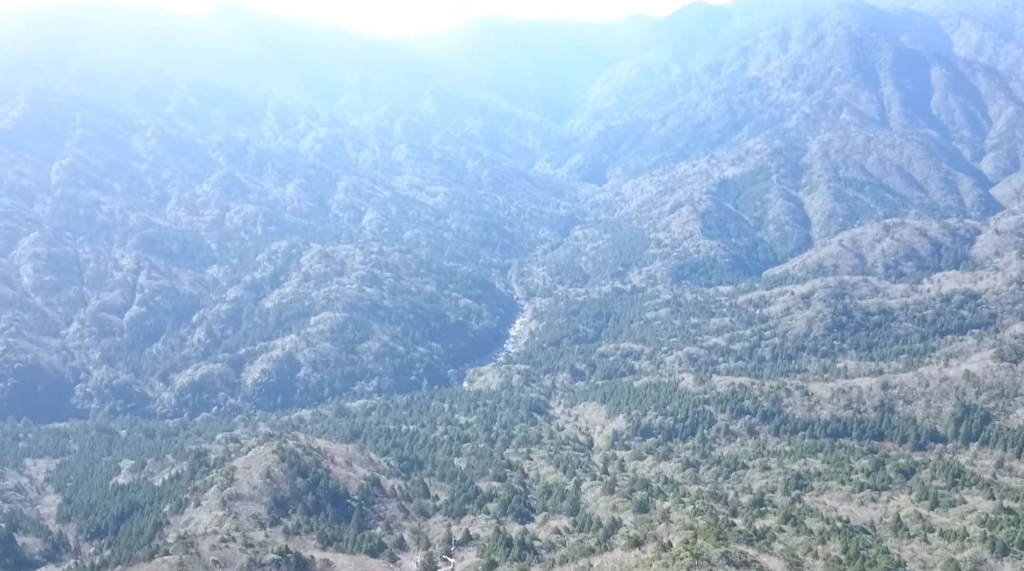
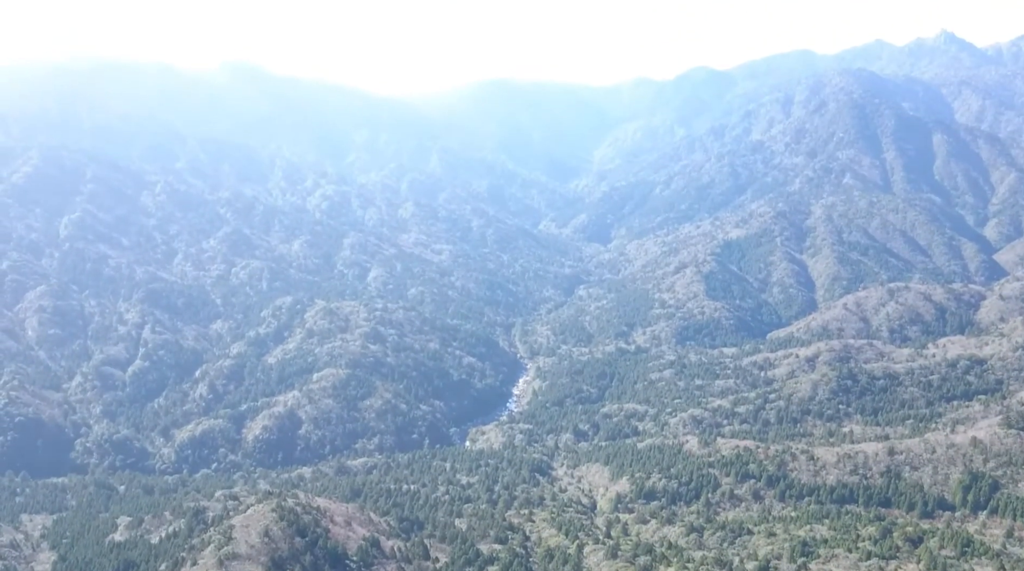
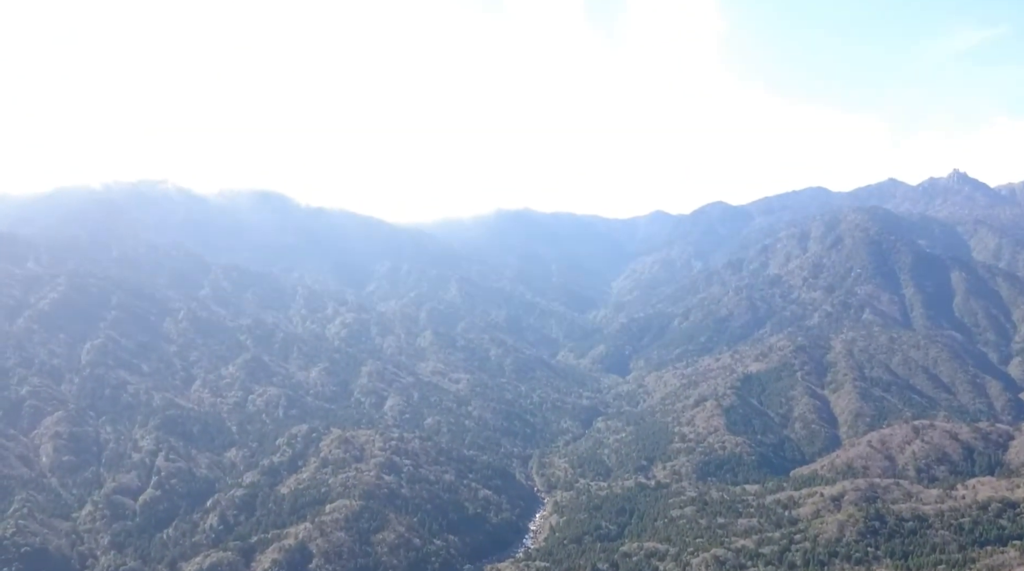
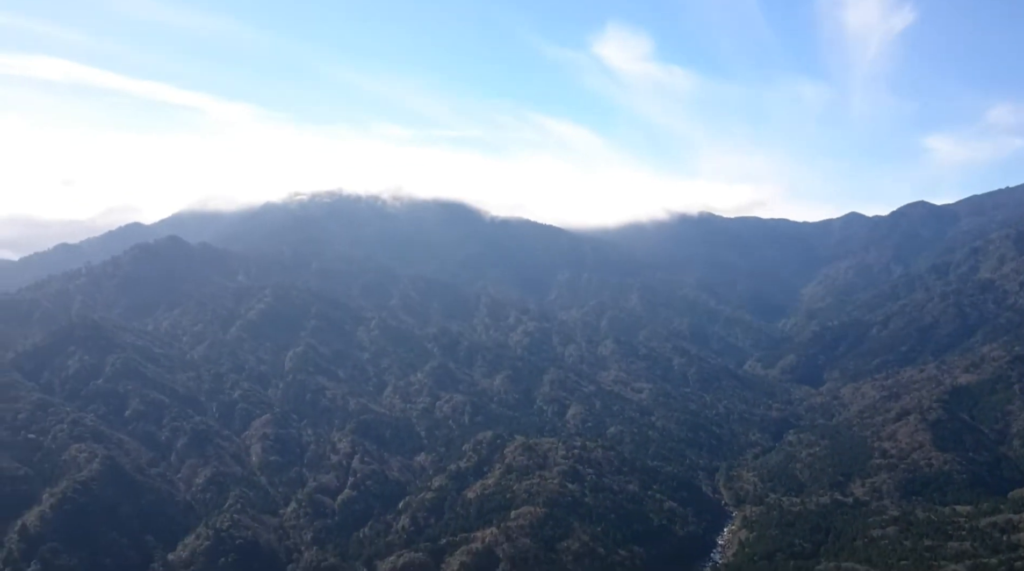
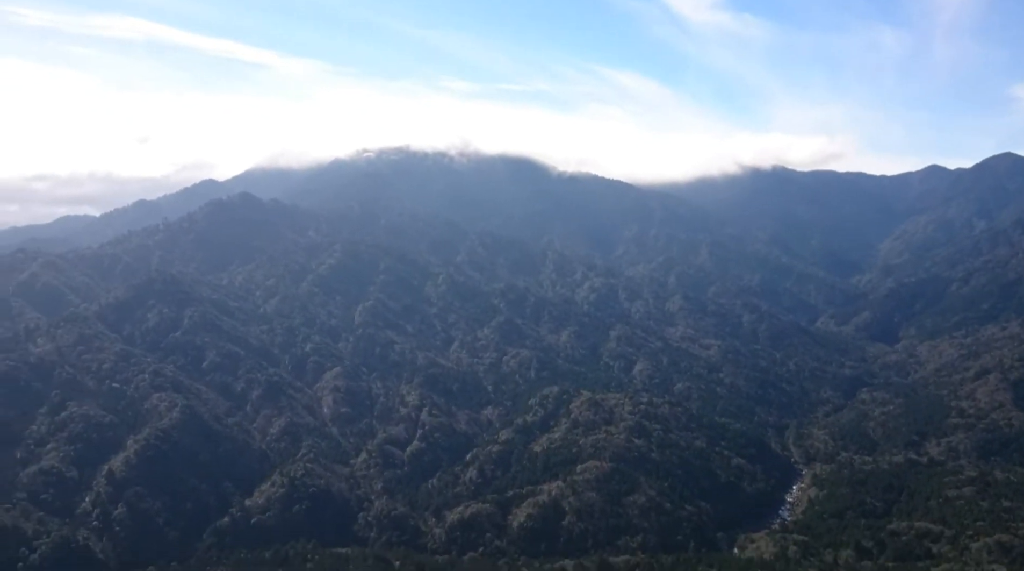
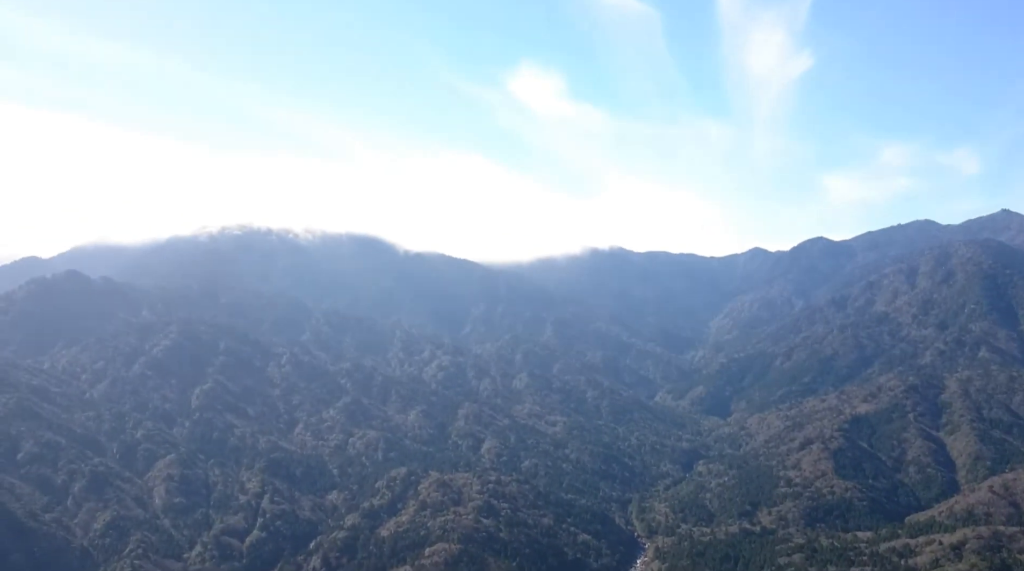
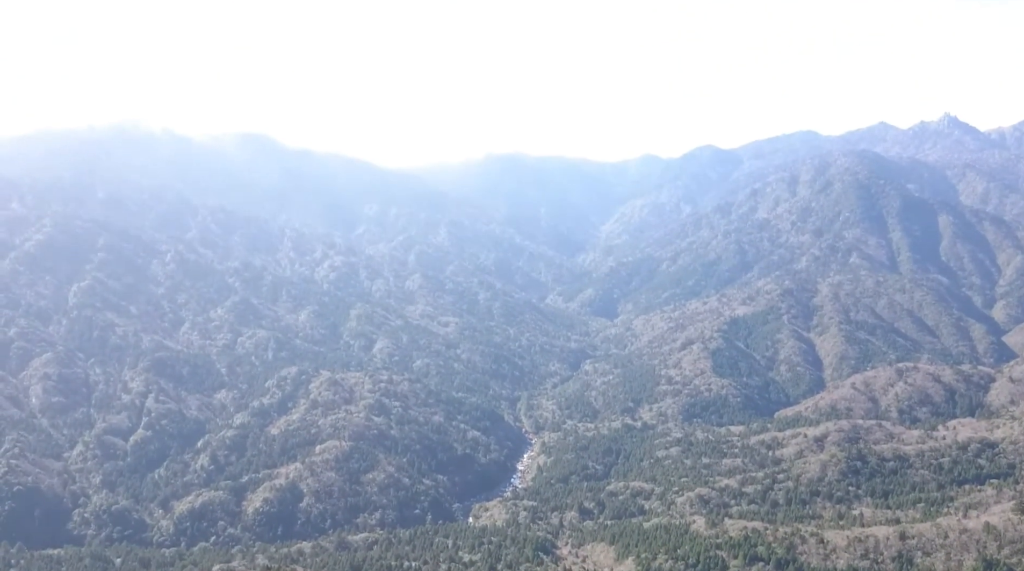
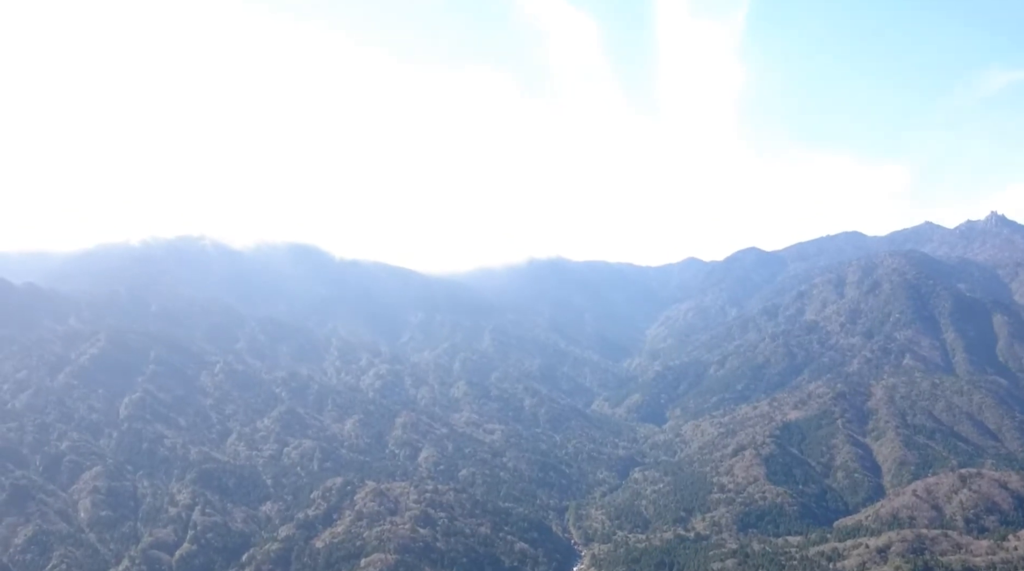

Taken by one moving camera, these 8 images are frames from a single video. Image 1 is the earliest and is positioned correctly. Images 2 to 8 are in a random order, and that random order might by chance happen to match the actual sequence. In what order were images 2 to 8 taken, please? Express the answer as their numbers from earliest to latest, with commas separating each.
2, 7, 3, 8, 6, 4, 5
